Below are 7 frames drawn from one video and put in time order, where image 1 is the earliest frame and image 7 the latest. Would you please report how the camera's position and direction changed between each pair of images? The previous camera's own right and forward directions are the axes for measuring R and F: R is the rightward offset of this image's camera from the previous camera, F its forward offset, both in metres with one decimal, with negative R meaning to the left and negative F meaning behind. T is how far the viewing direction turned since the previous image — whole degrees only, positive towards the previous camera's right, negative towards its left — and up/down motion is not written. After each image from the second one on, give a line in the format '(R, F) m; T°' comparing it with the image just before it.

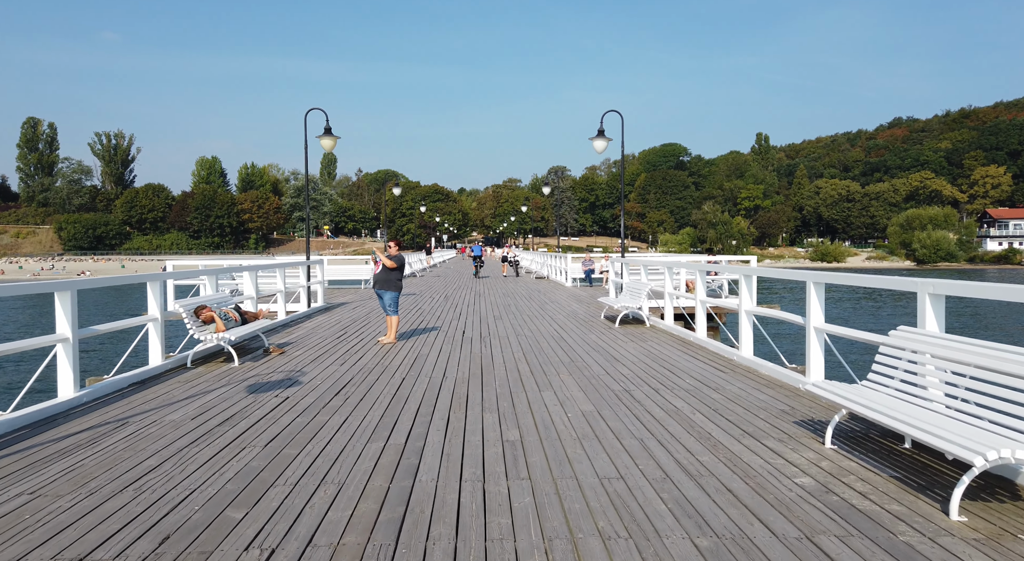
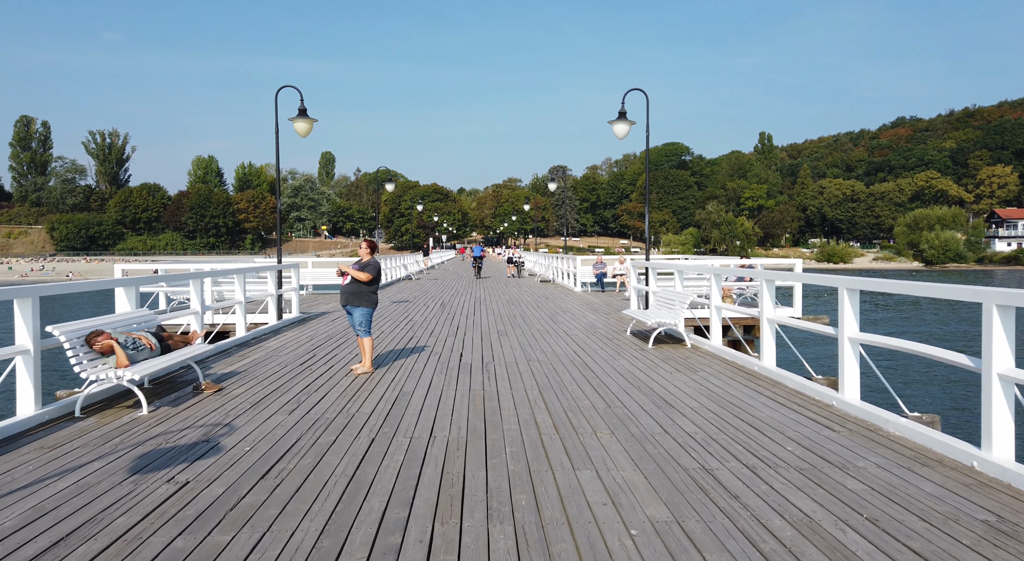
(-0.1, +2.0) m; 0°
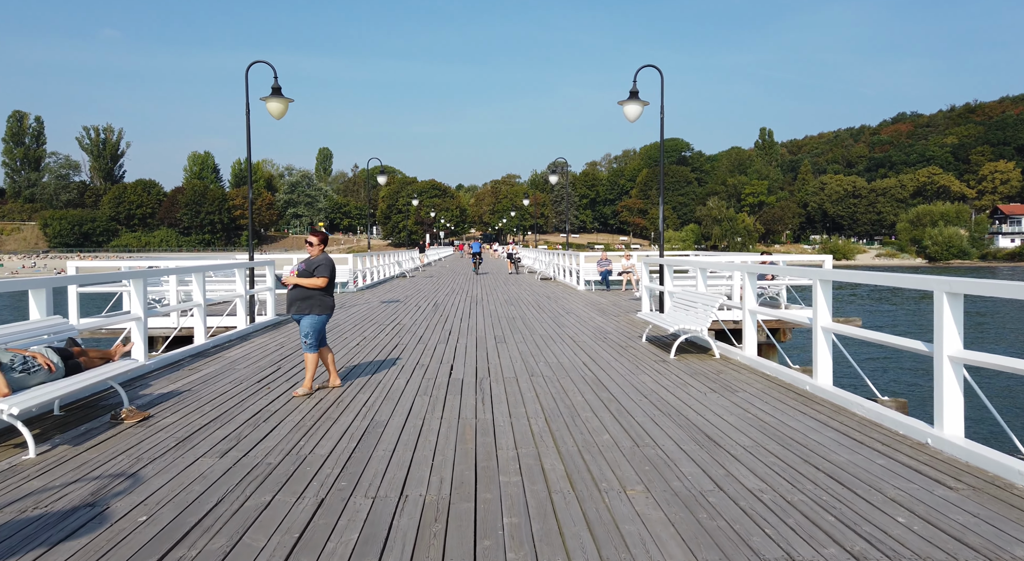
(0.0, +1.2) m; 0°
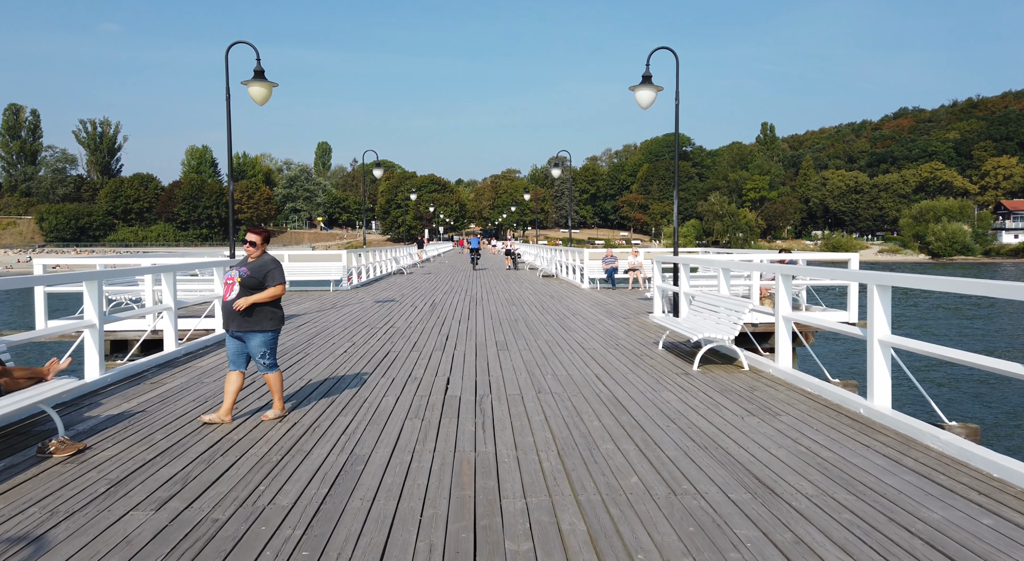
(0.0, +0.8) m; 0°
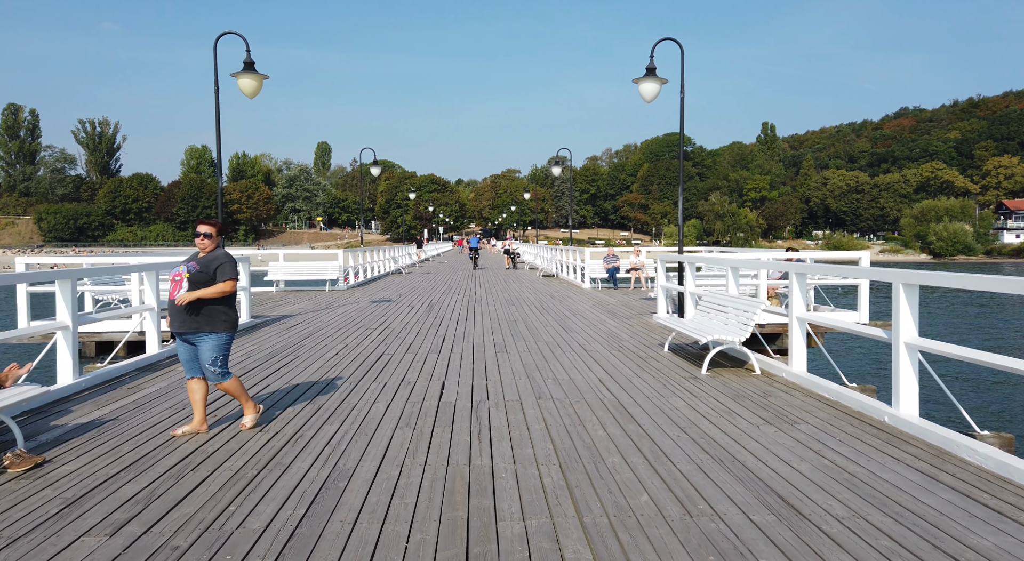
(0.0, +0.3) m; 0°
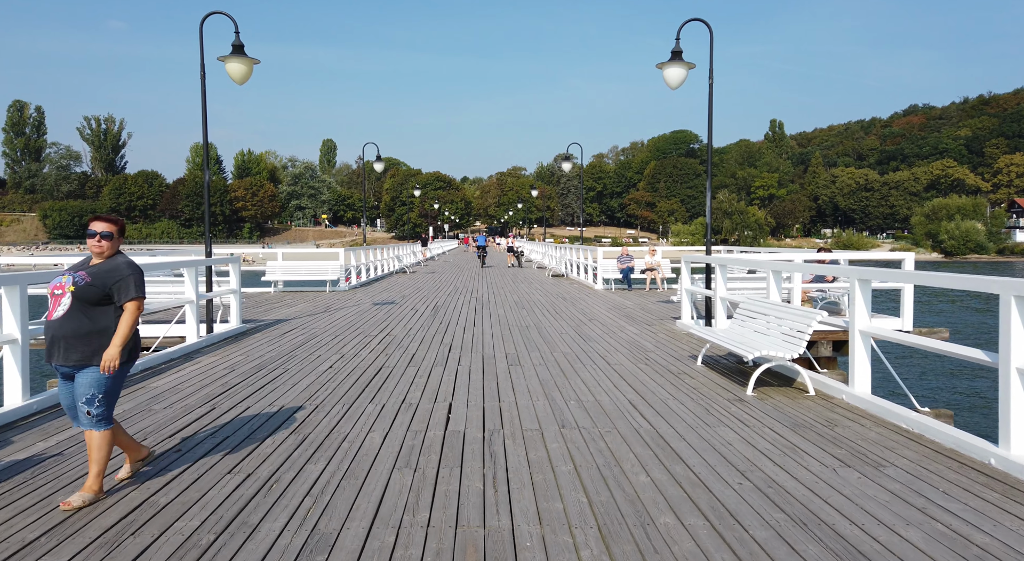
(-0.1, +0.8) m; 0°
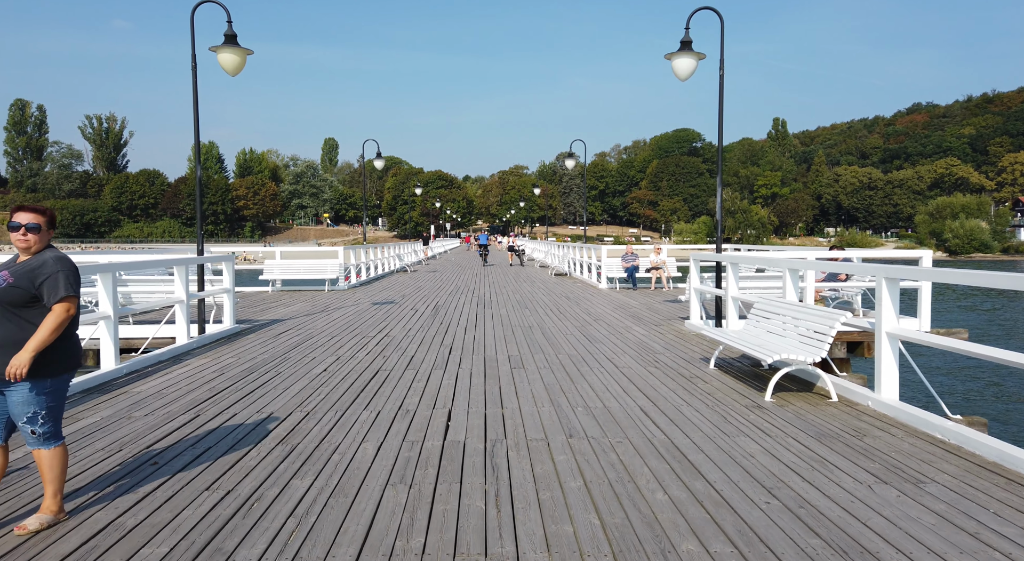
(0.0, +0.3) m; 0°
